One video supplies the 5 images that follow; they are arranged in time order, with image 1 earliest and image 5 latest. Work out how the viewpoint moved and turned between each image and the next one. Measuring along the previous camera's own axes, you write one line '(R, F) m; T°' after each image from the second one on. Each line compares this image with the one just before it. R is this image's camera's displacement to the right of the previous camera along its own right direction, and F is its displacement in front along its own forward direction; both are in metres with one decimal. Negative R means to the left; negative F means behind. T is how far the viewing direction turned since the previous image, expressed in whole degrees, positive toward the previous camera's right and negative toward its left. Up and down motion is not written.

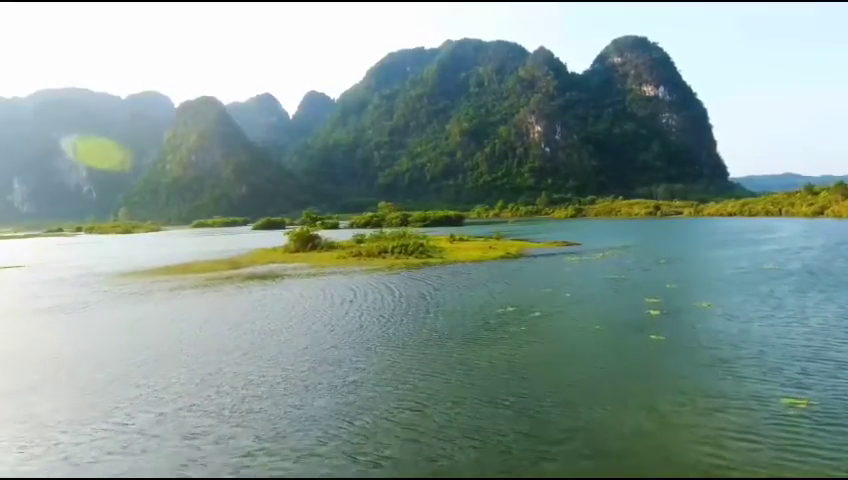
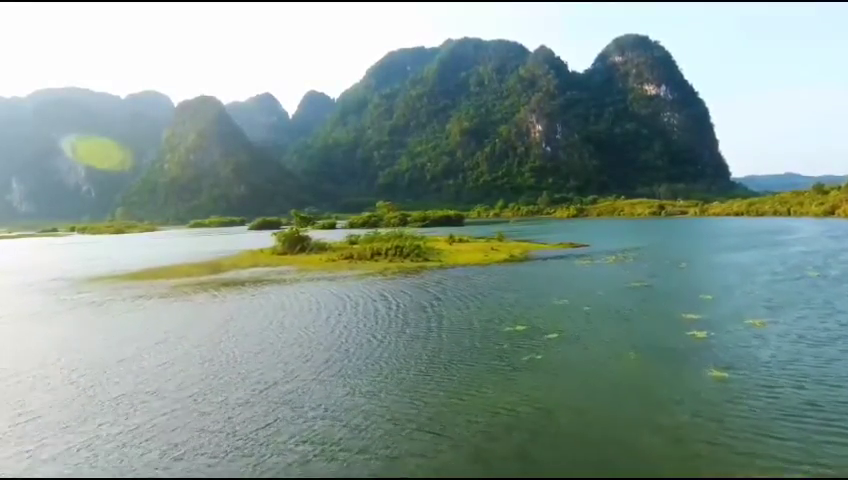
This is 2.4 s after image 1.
(+0.2, +3.2) m; 0°
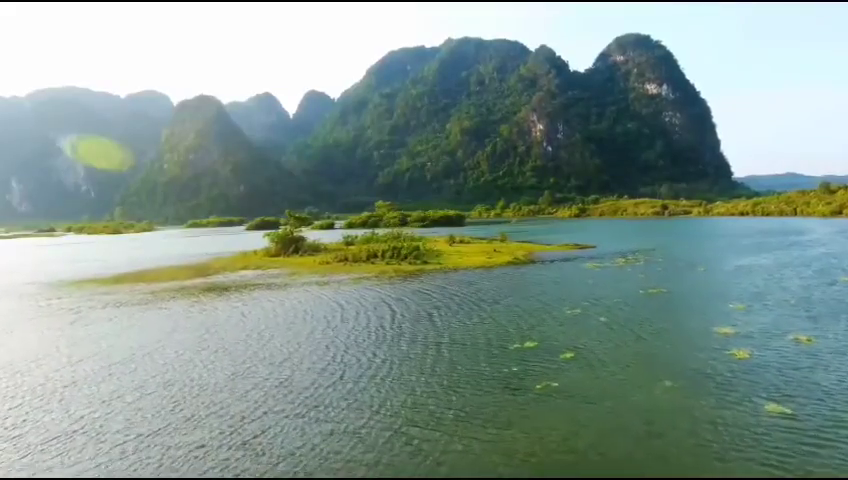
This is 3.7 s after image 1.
(+0.1, +2.0) m; 0°
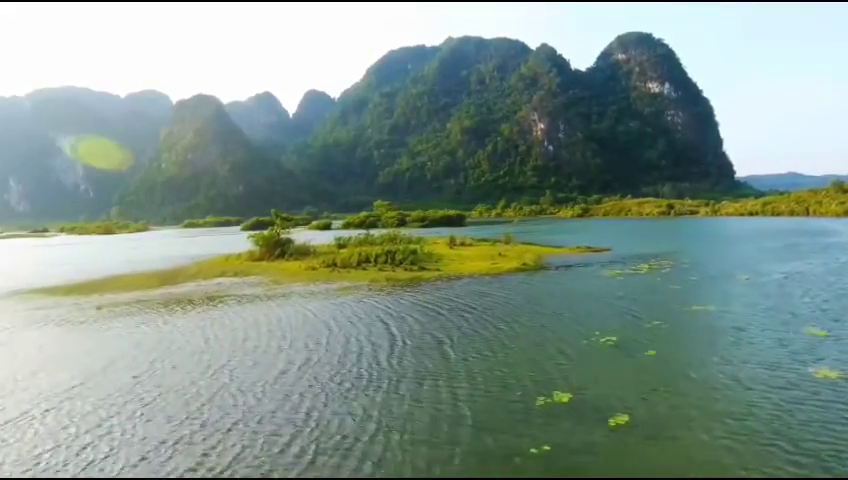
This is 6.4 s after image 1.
(+0.1, +3.9) m; 0°
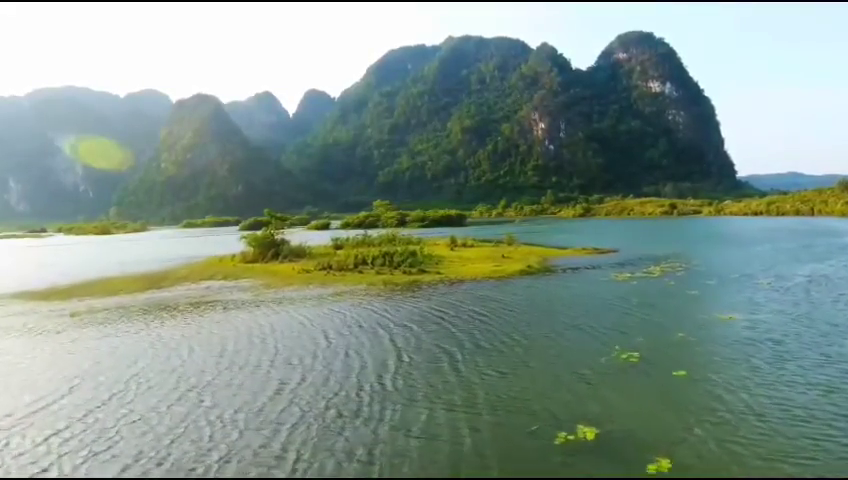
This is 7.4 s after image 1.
(0.0, +1.6) m; 0°
